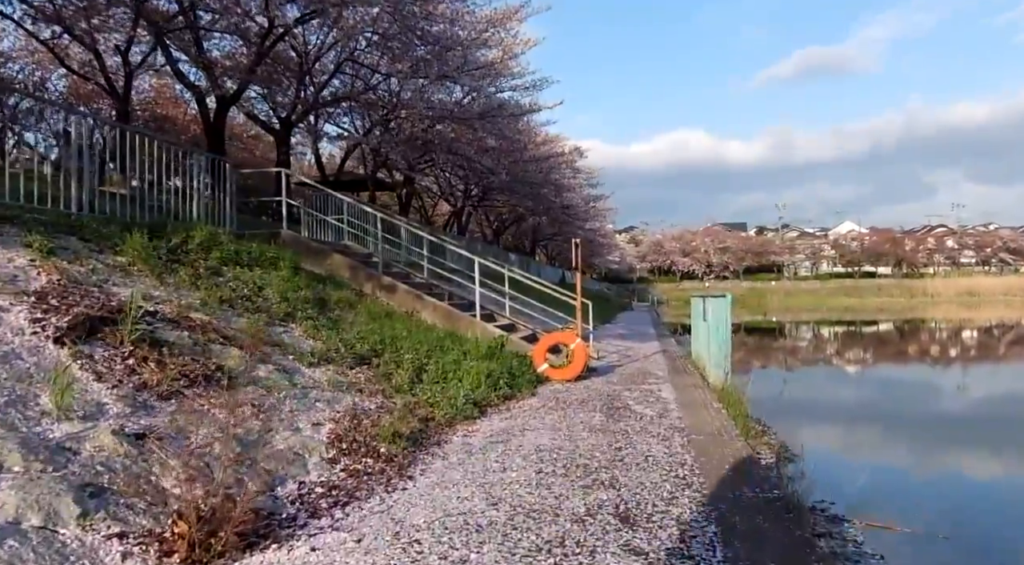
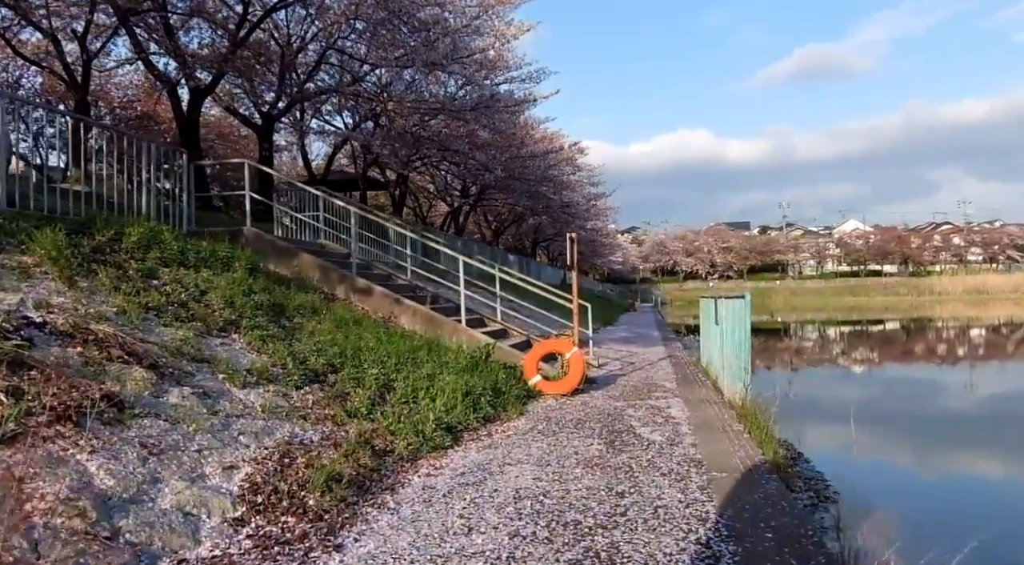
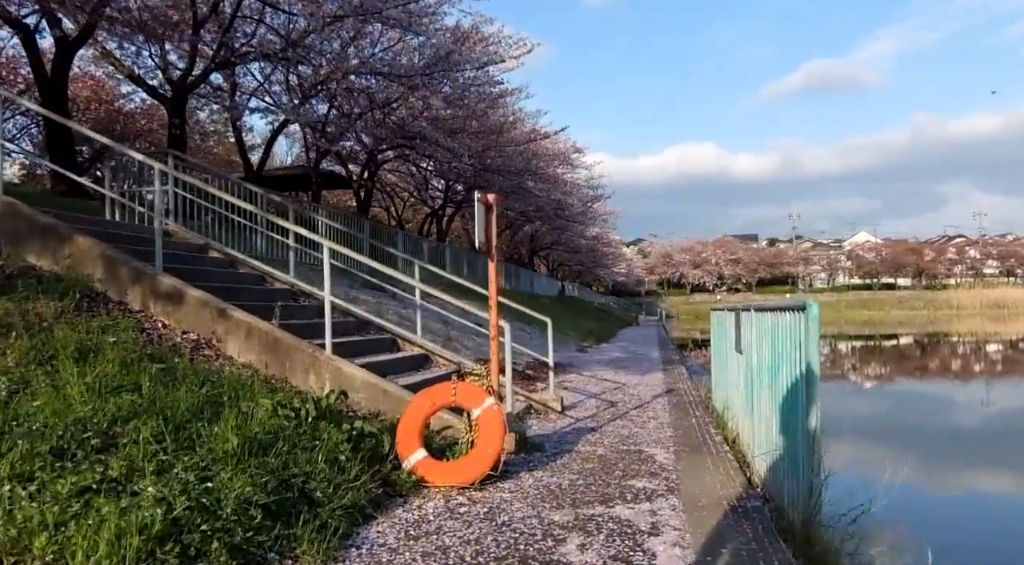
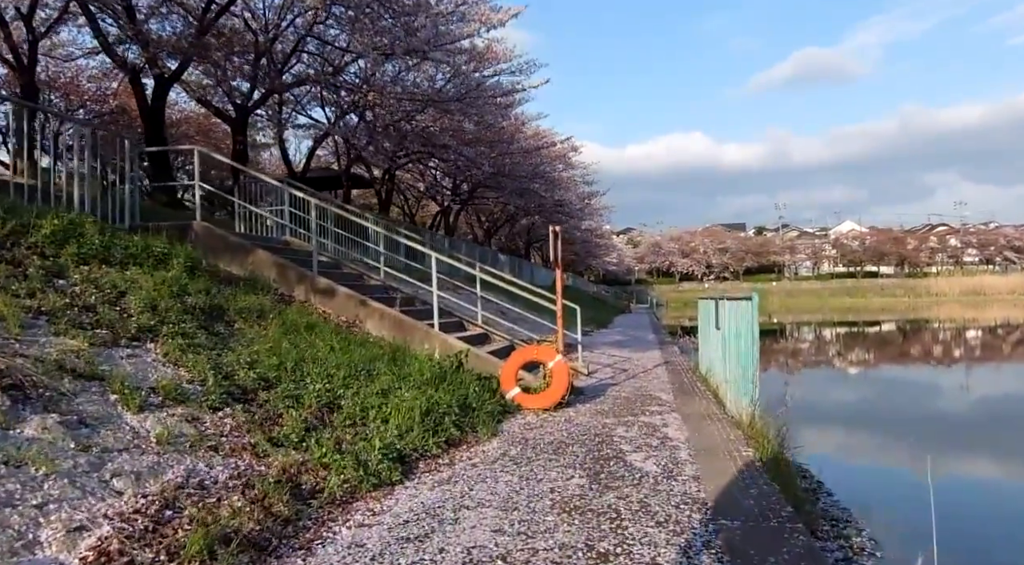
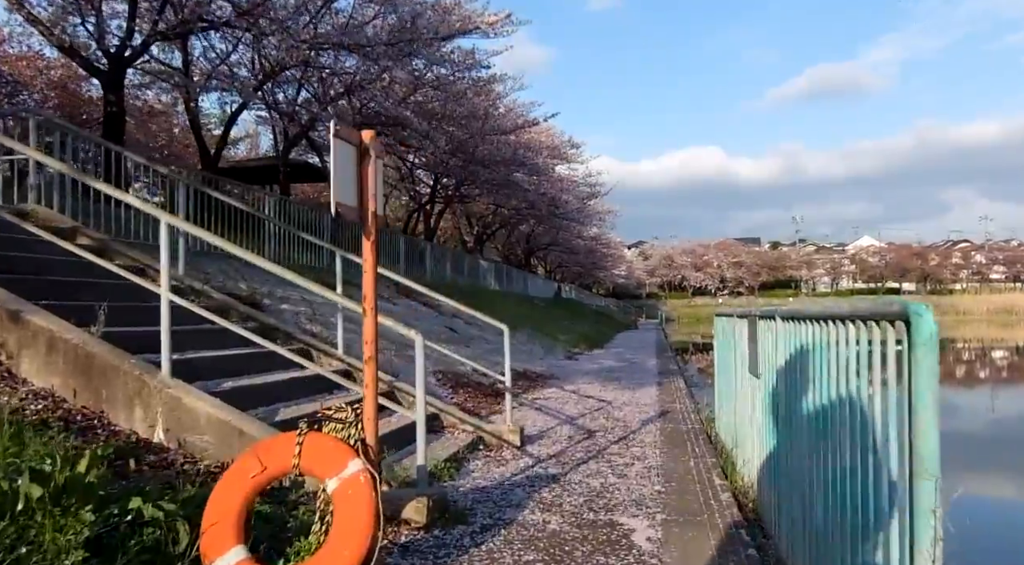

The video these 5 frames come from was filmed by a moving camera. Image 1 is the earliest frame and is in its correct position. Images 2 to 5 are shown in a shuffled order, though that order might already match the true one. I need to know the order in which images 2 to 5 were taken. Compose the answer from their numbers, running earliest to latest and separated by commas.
2, 4, 3, 5
